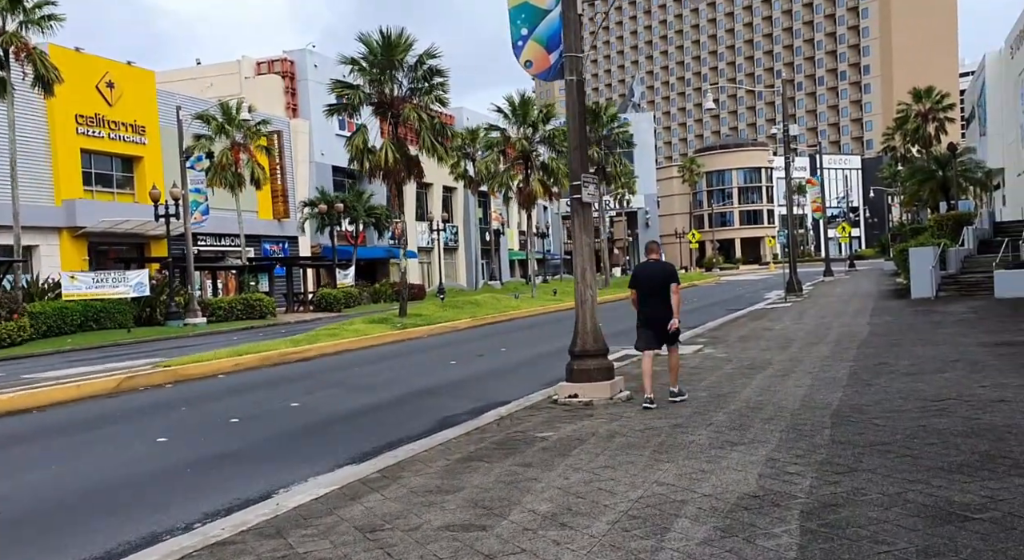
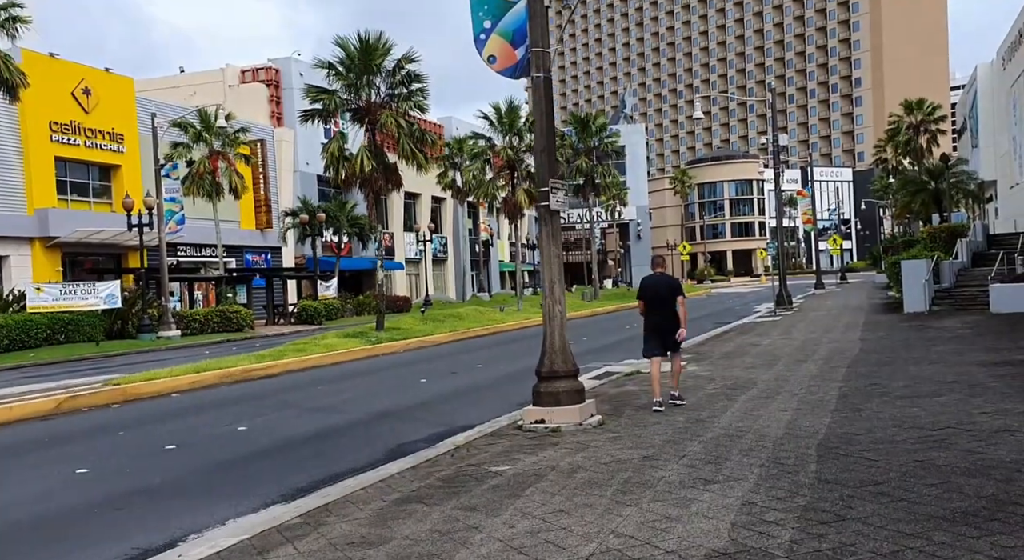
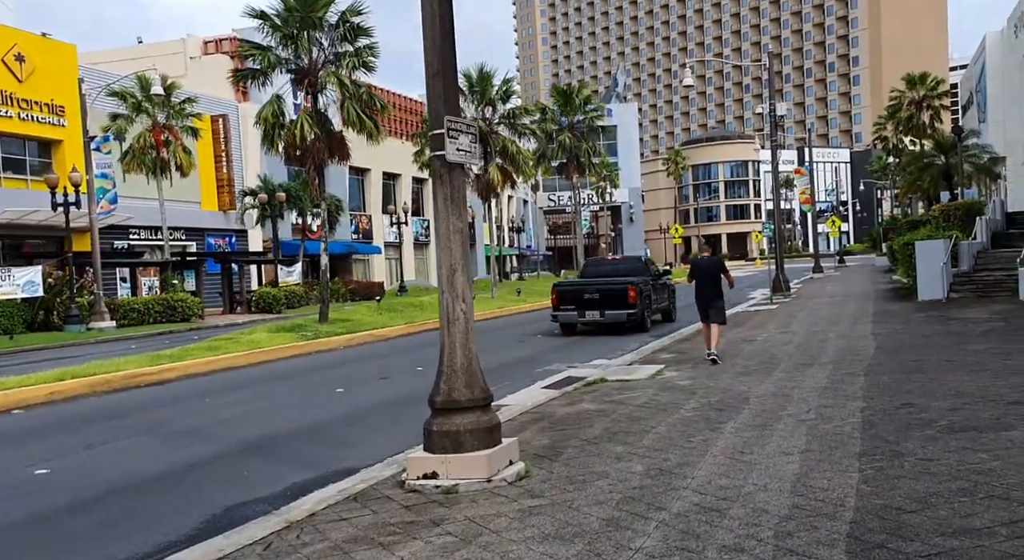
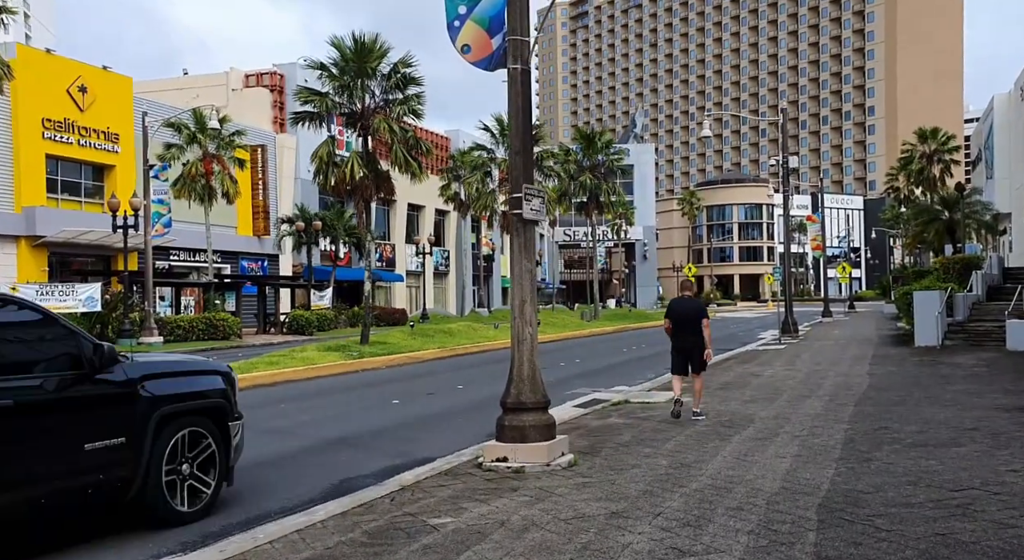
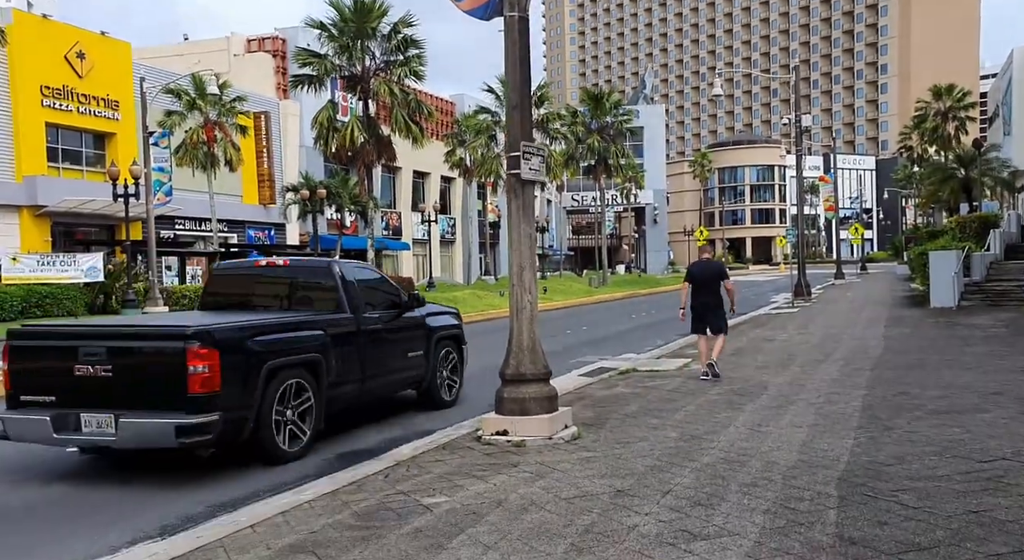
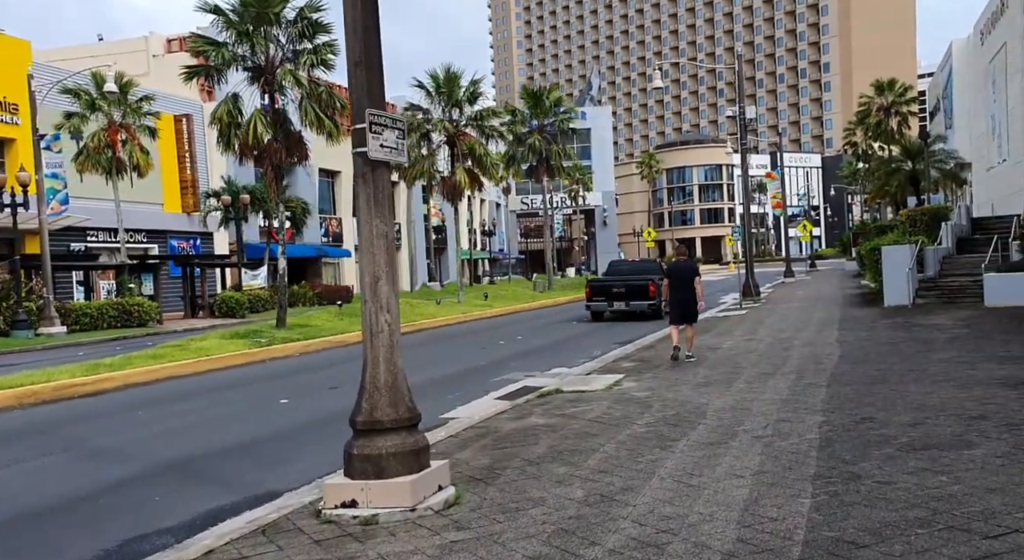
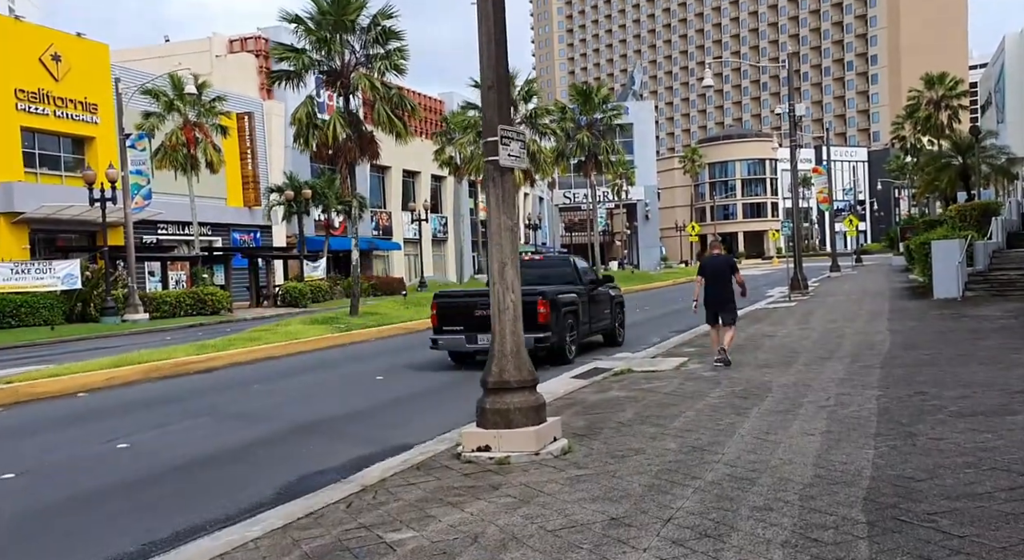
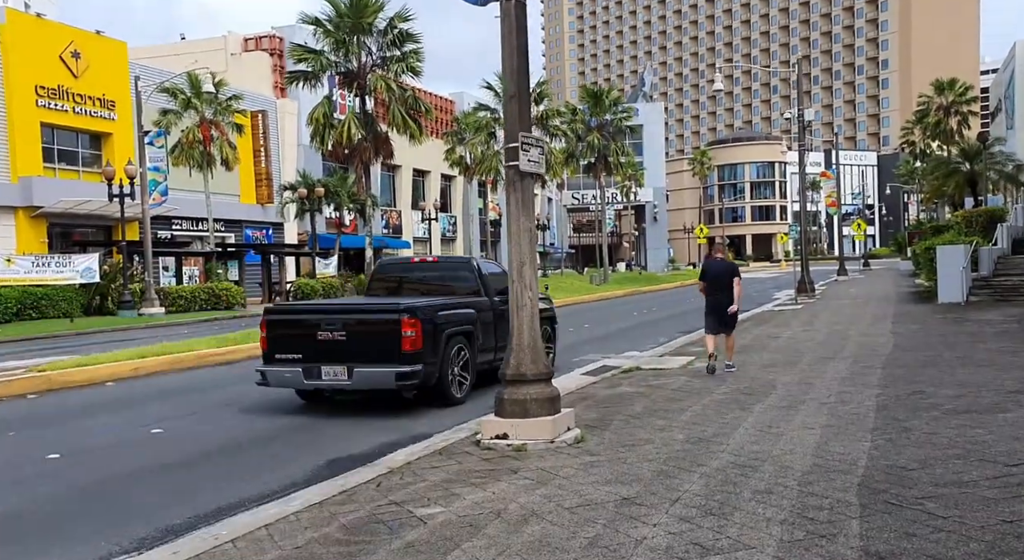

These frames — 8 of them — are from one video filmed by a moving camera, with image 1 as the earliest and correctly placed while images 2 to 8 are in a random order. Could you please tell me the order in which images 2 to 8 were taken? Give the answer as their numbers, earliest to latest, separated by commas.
2, 4, 5, 8, 7, 3, 6
